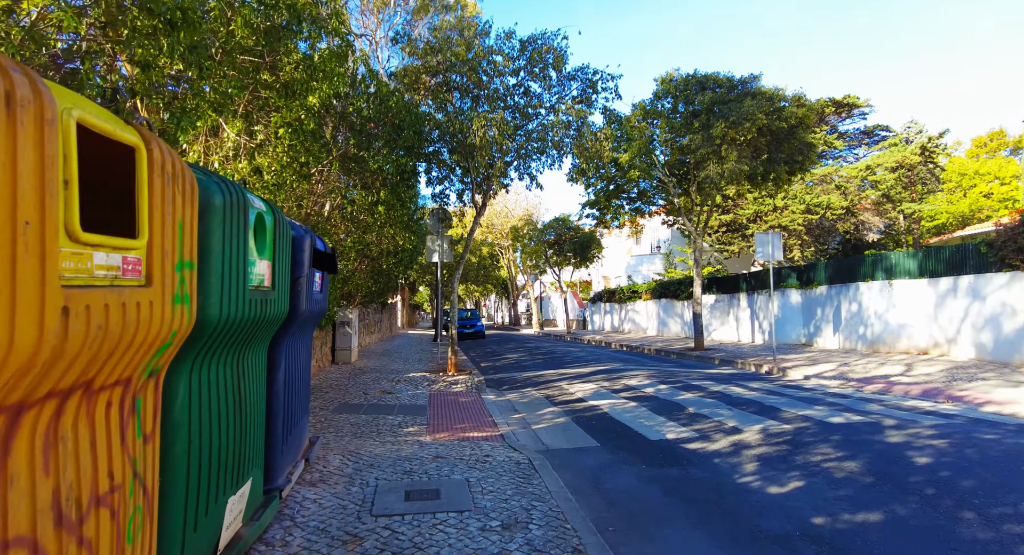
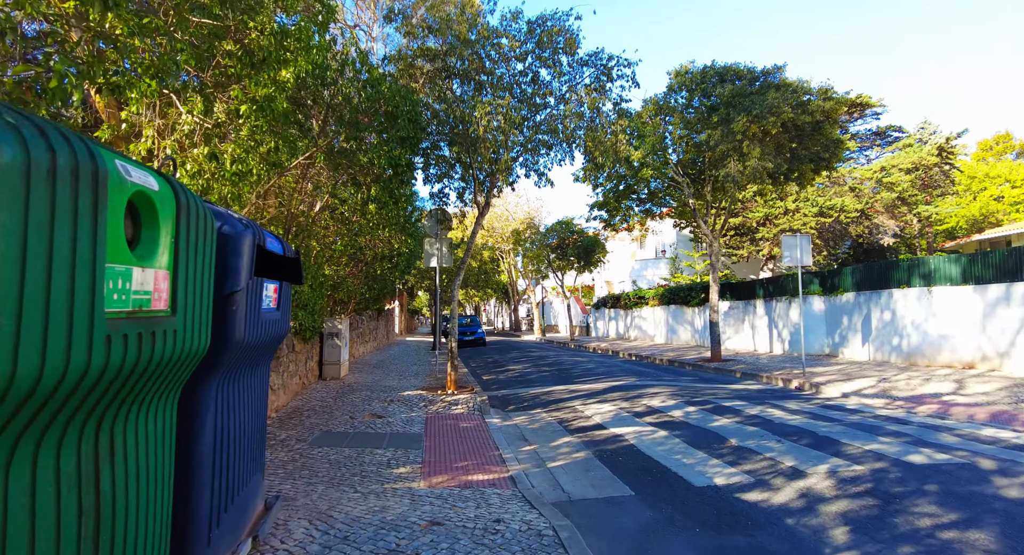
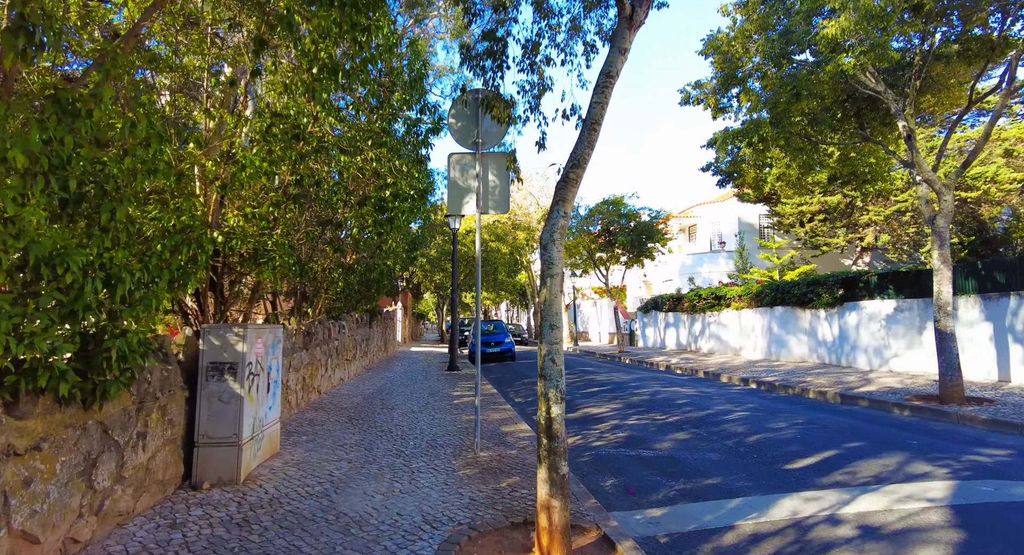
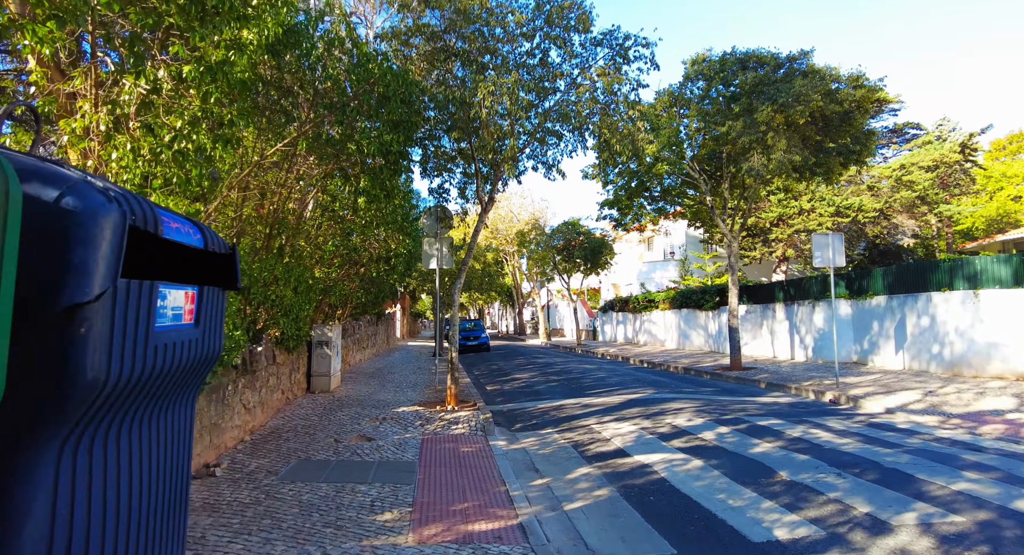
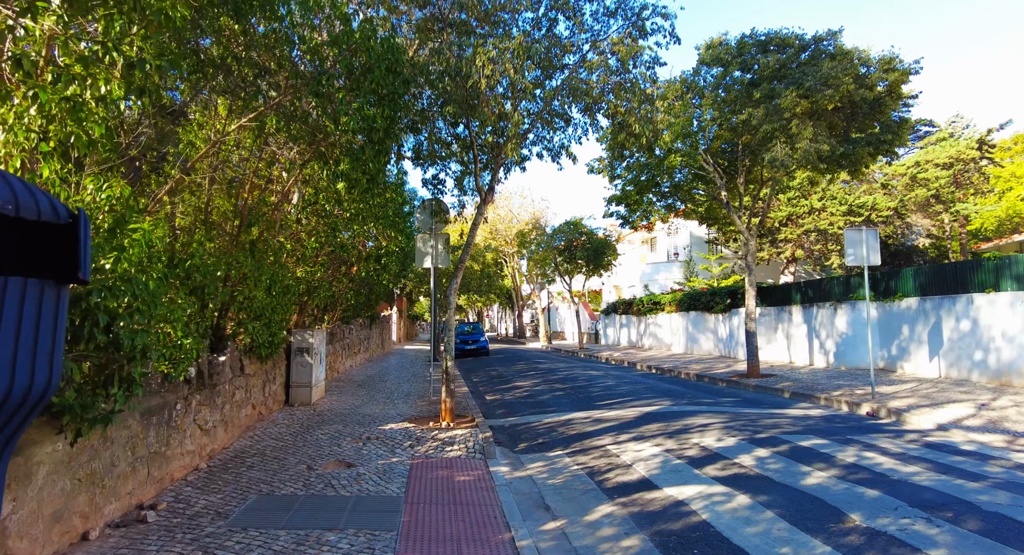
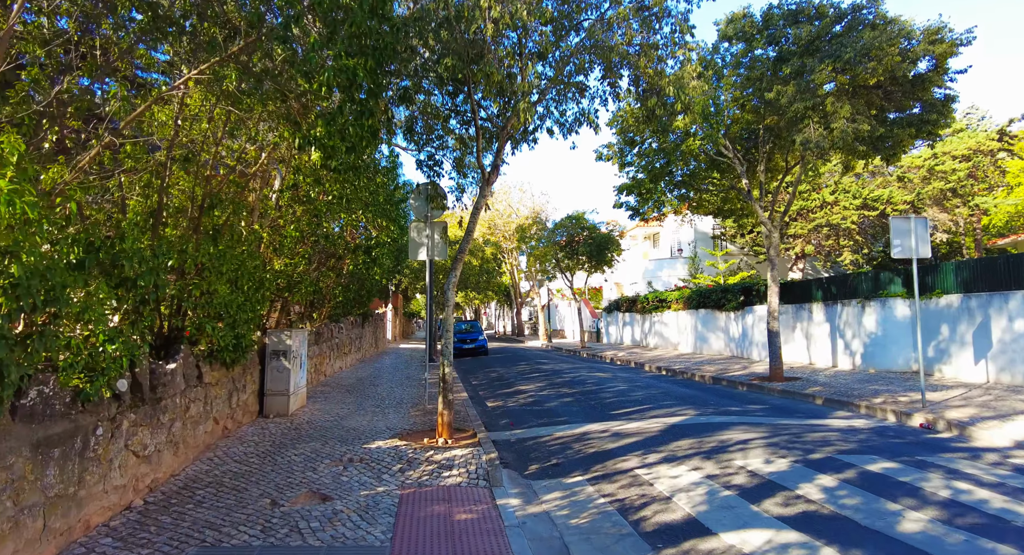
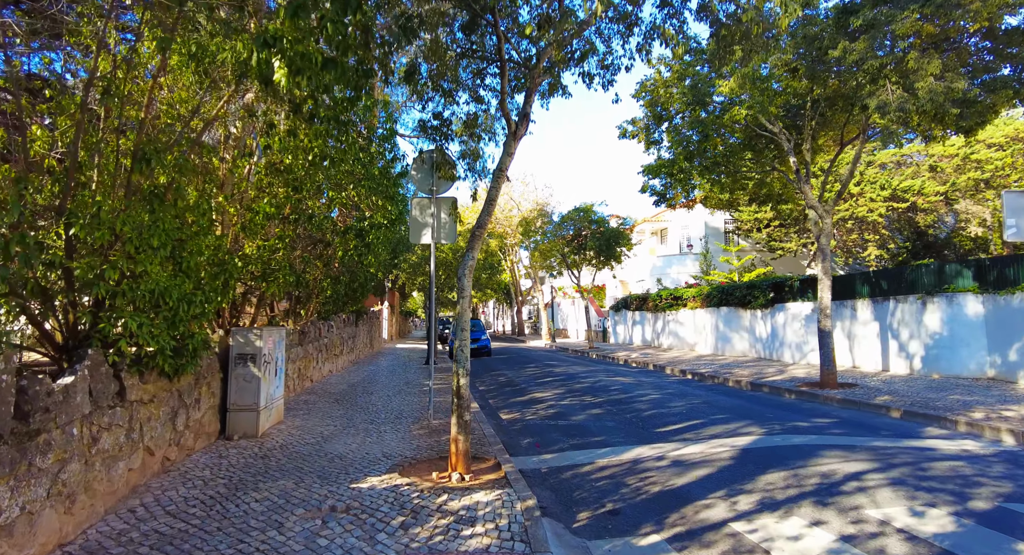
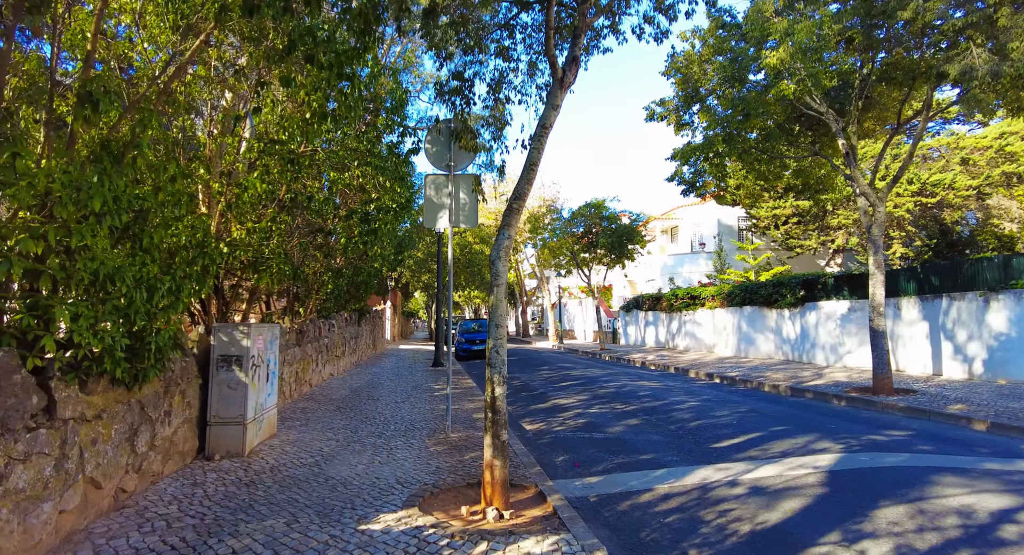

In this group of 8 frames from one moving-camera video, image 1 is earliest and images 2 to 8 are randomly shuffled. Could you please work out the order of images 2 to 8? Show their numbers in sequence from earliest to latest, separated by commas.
2, 4, 5, 6, 7, 8, 3
